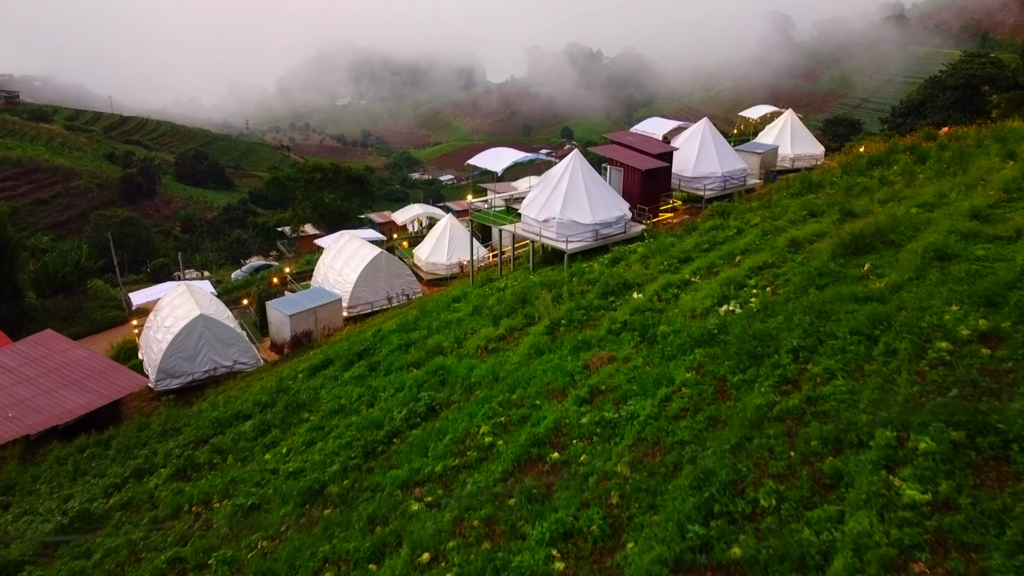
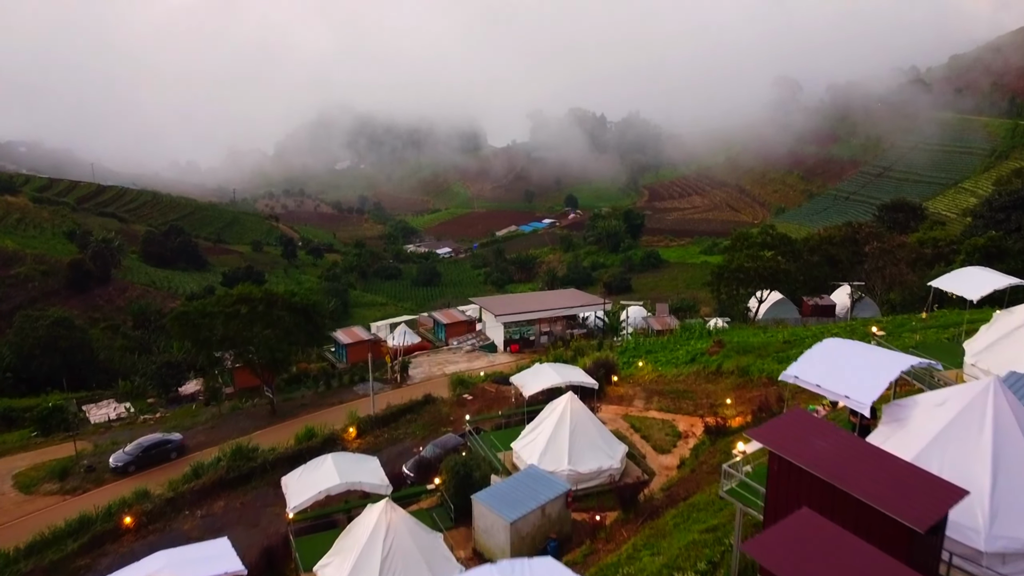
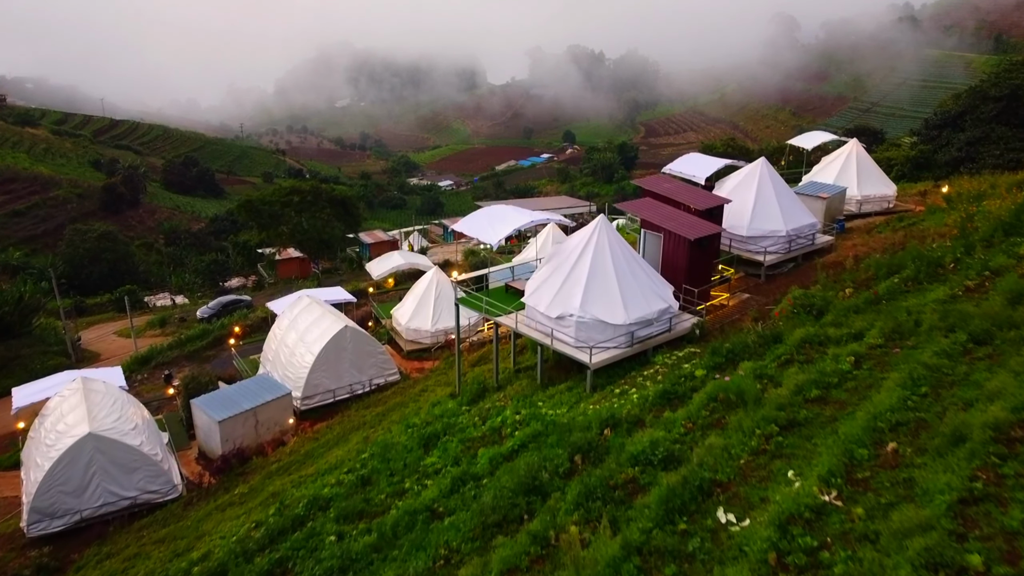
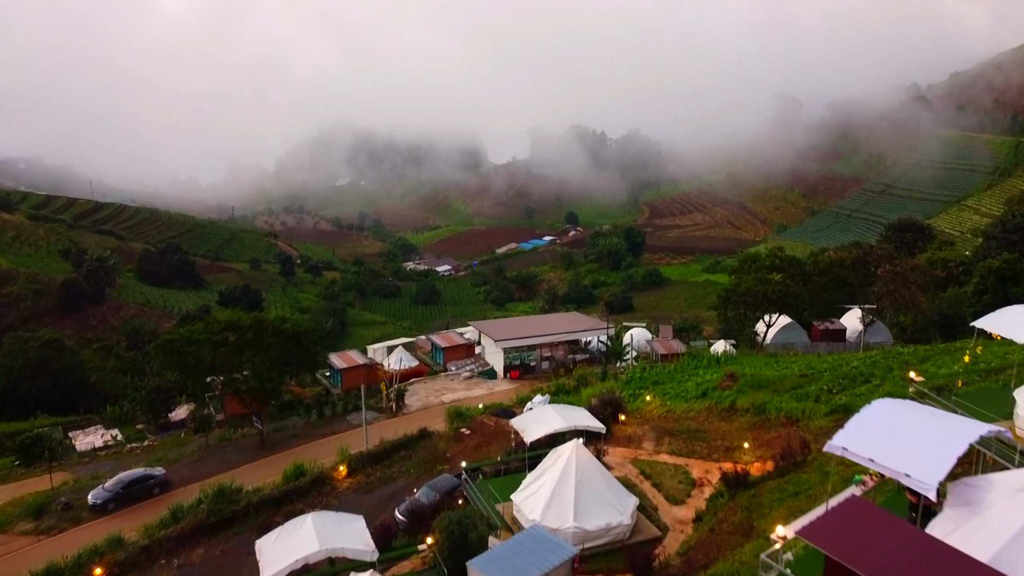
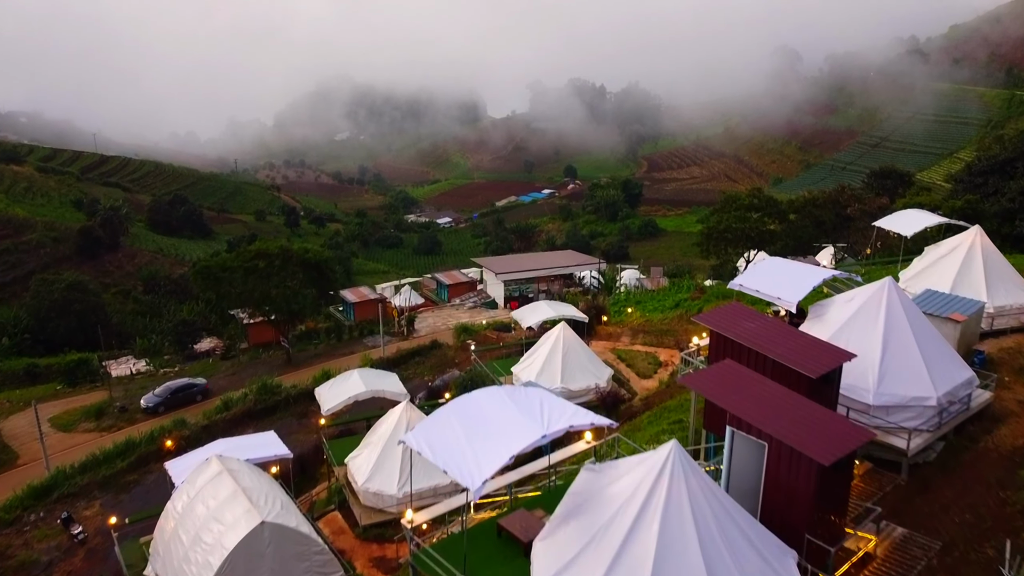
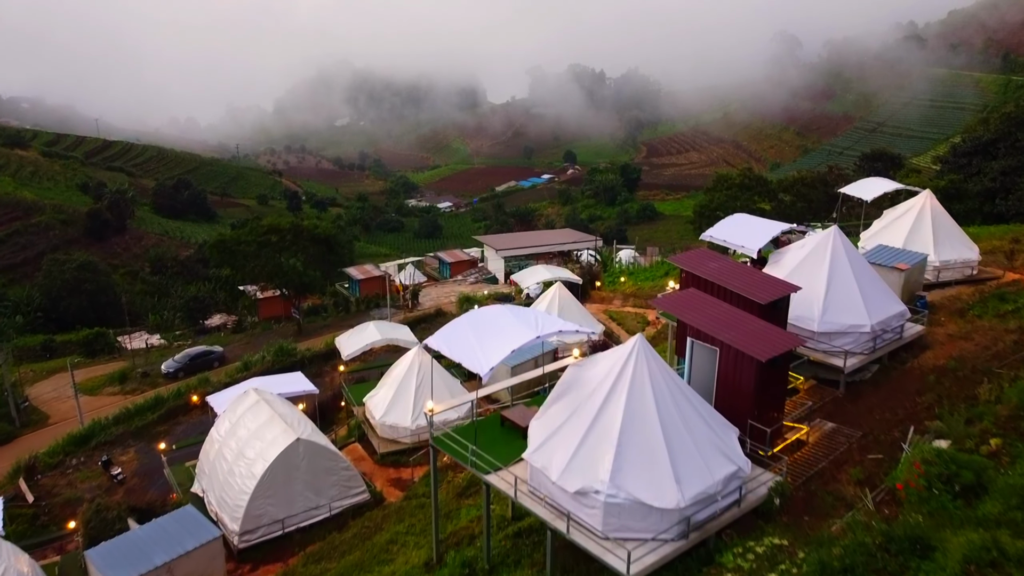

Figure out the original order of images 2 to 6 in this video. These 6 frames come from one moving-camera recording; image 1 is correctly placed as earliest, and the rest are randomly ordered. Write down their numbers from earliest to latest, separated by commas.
3, 6, 5, 2, 4
